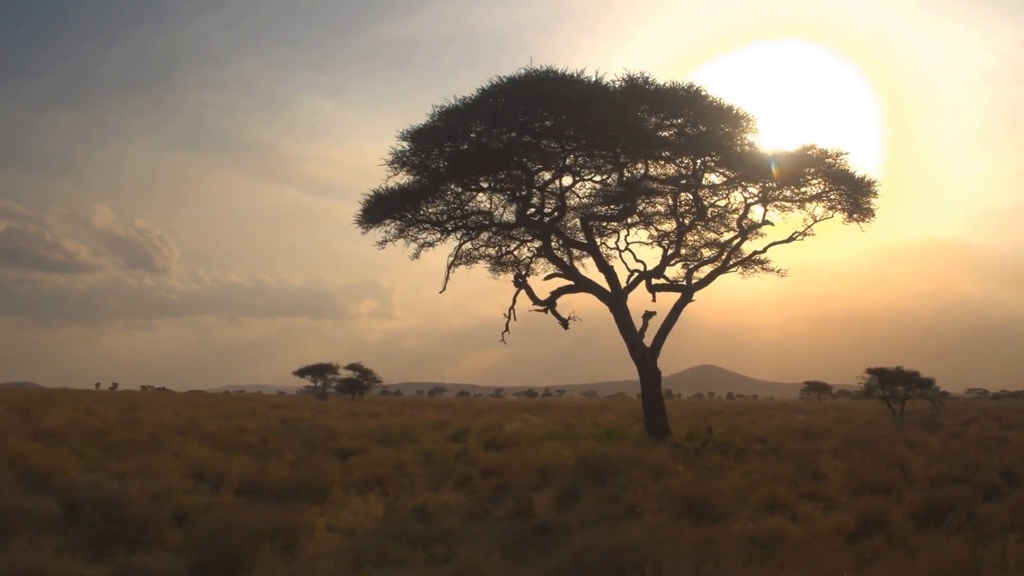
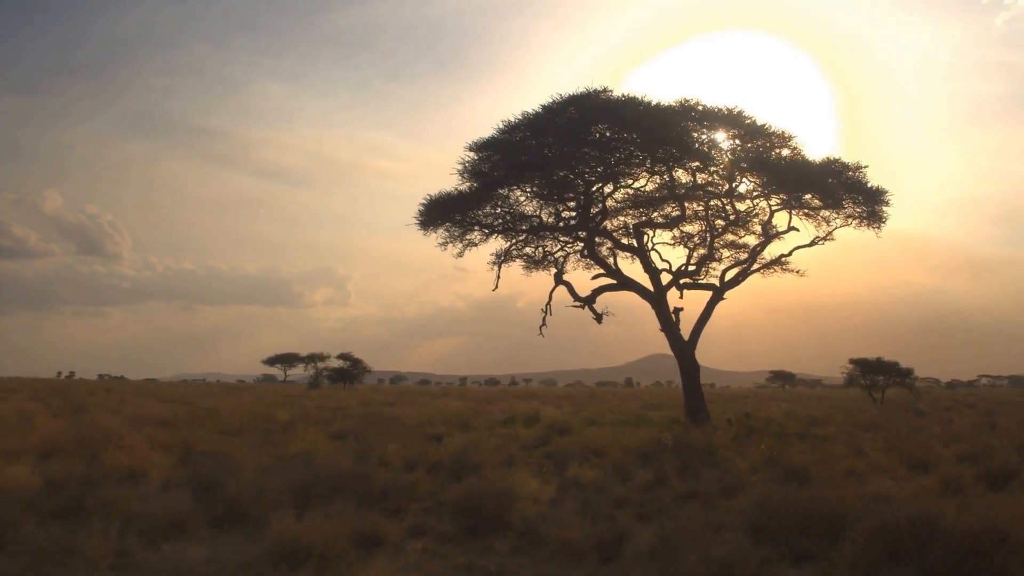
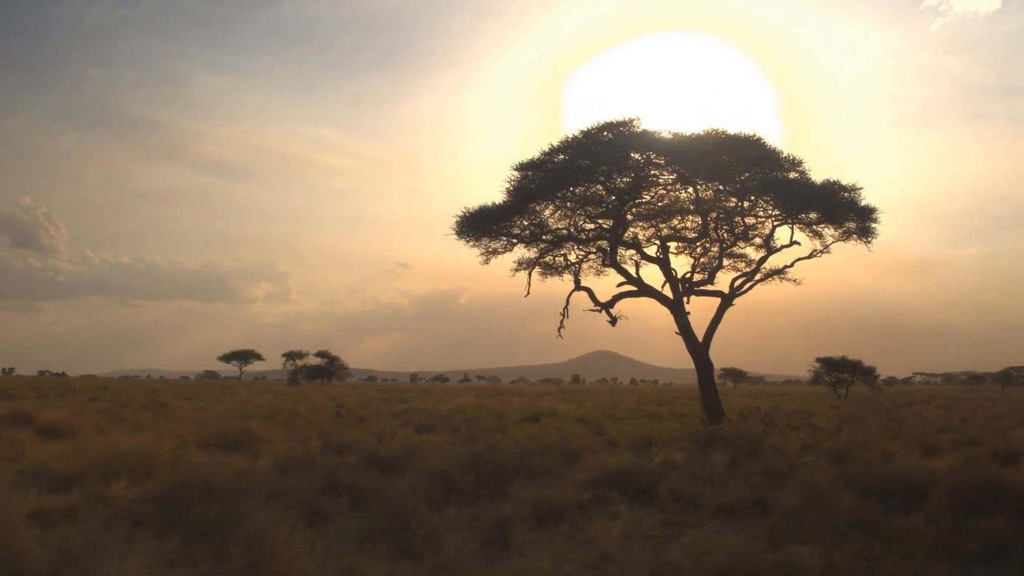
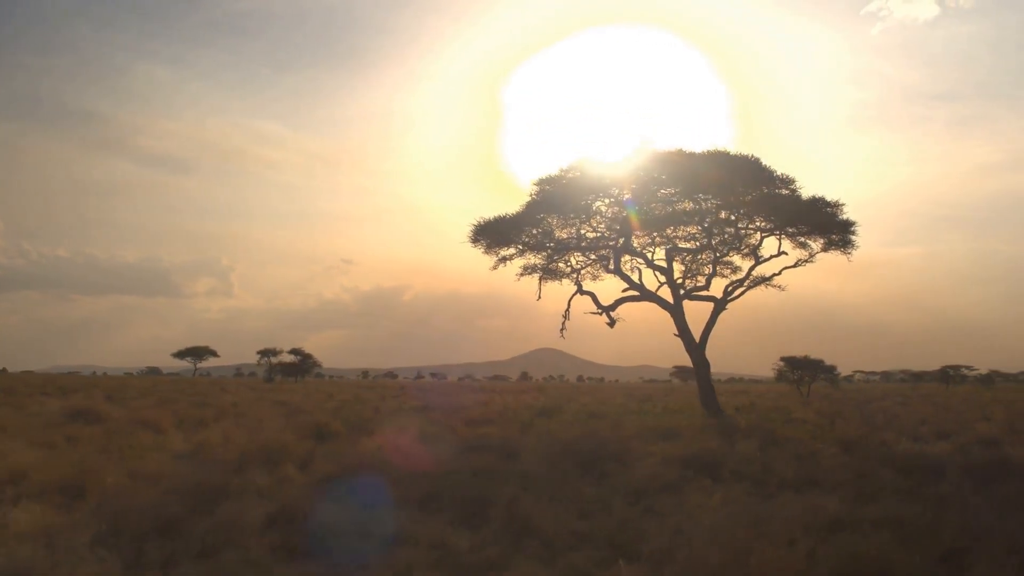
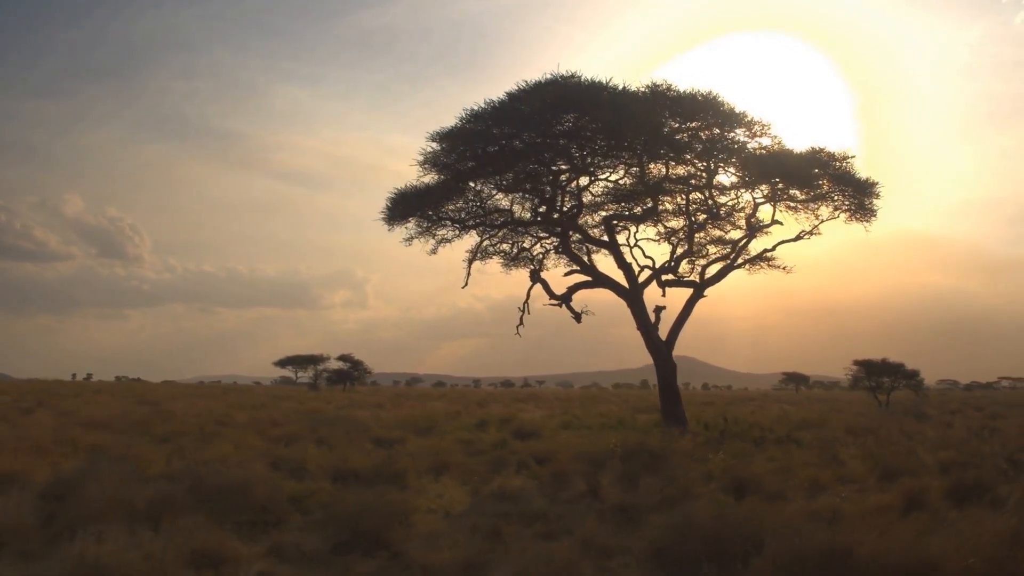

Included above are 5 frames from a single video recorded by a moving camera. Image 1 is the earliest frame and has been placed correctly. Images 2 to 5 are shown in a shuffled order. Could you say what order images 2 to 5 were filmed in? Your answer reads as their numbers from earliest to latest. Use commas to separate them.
5, 2, 3, 4
